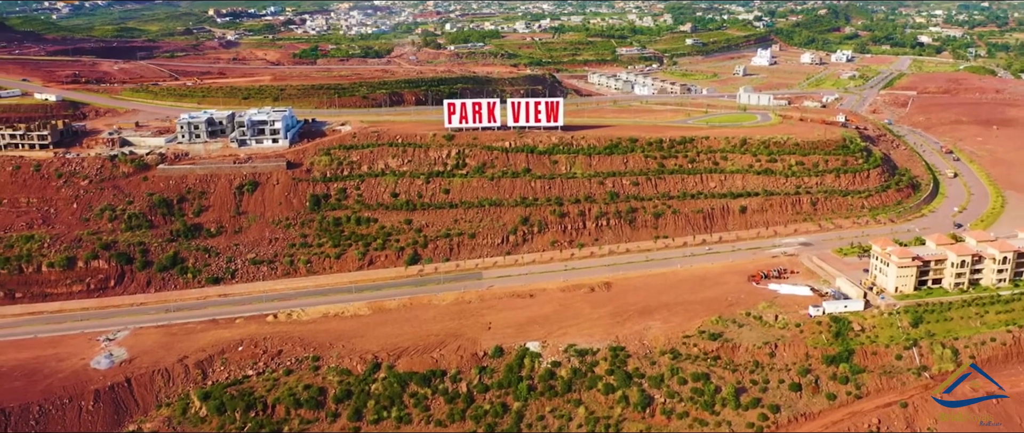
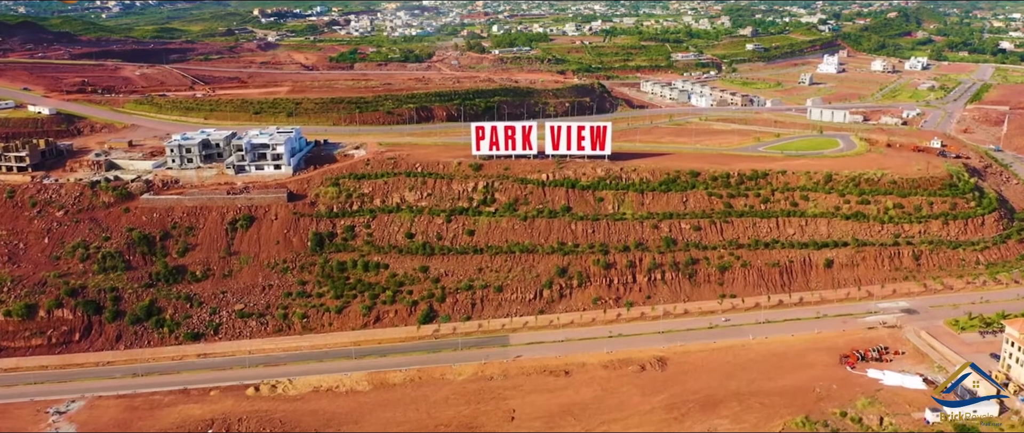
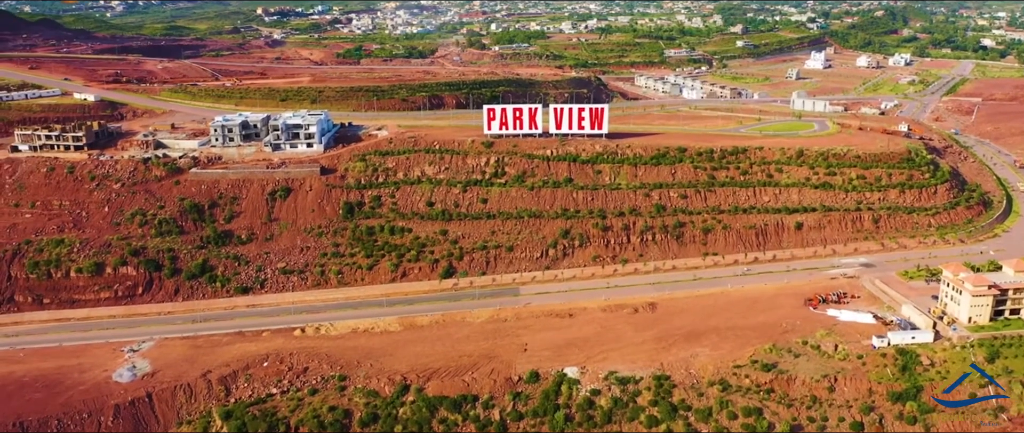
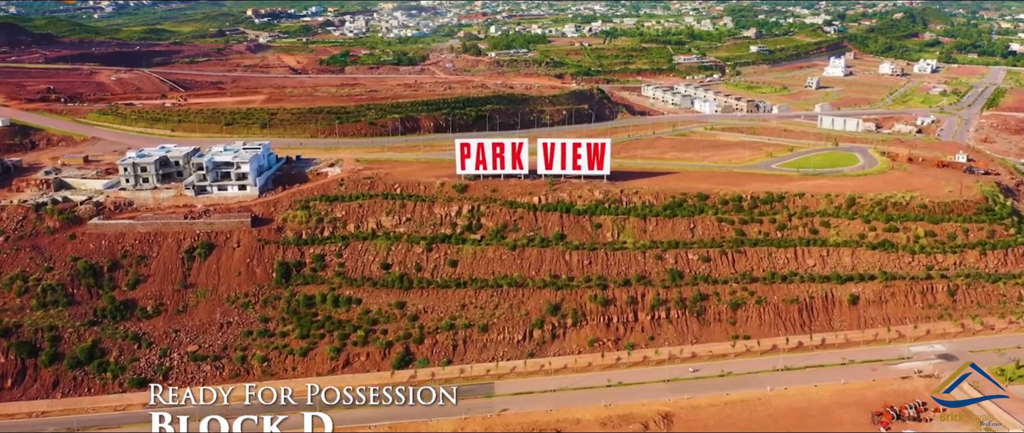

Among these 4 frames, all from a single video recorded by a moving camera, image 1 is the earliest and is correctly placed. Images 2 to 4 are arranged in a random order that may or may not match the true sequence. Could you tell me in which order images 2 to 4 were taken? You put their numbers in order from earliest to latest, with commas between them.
3, 2, 4
